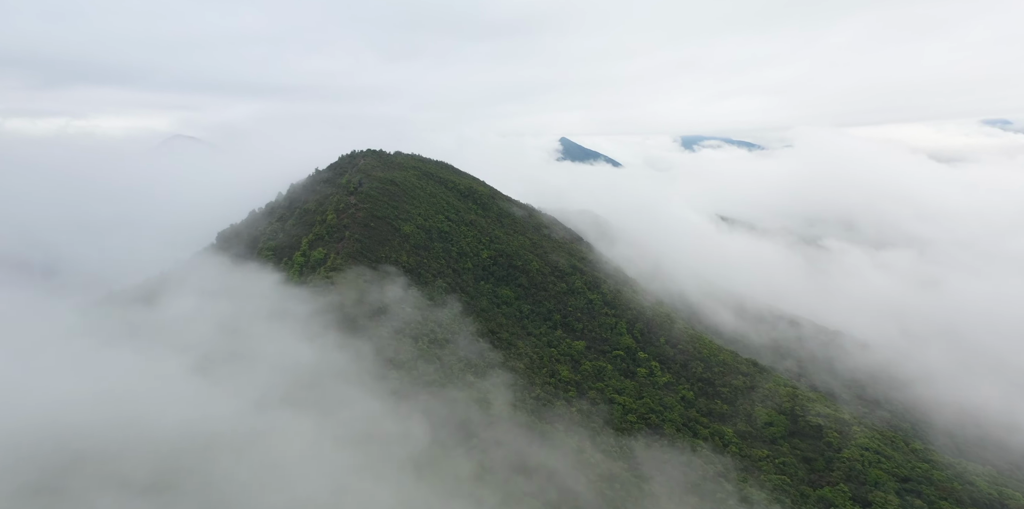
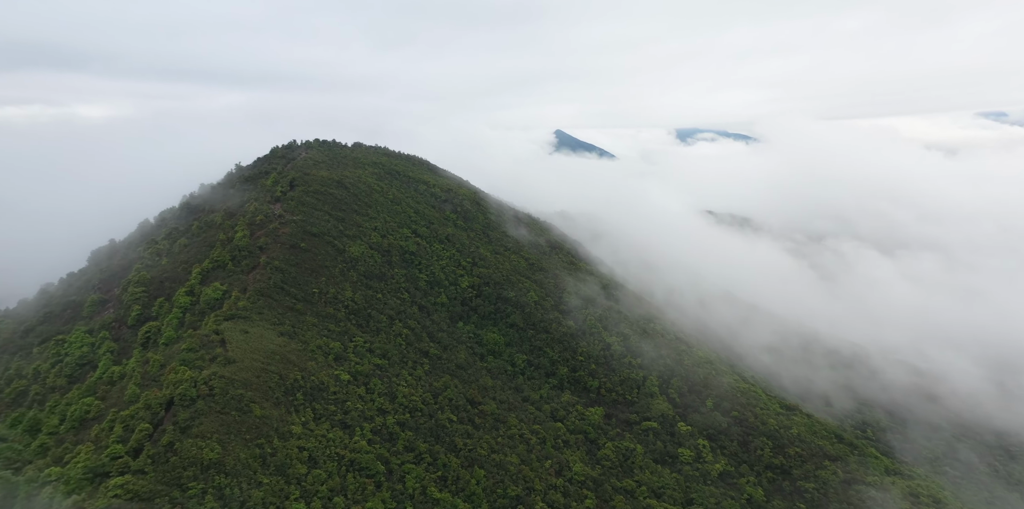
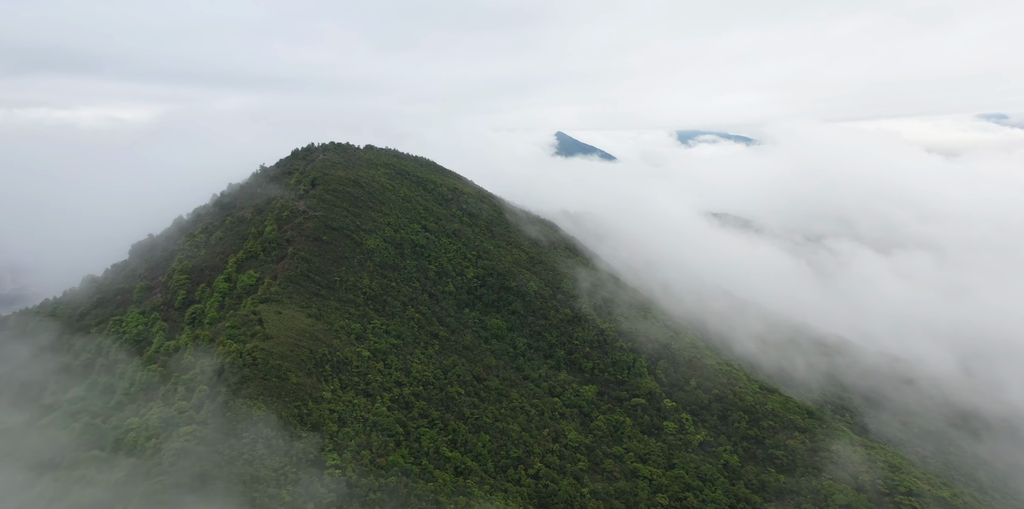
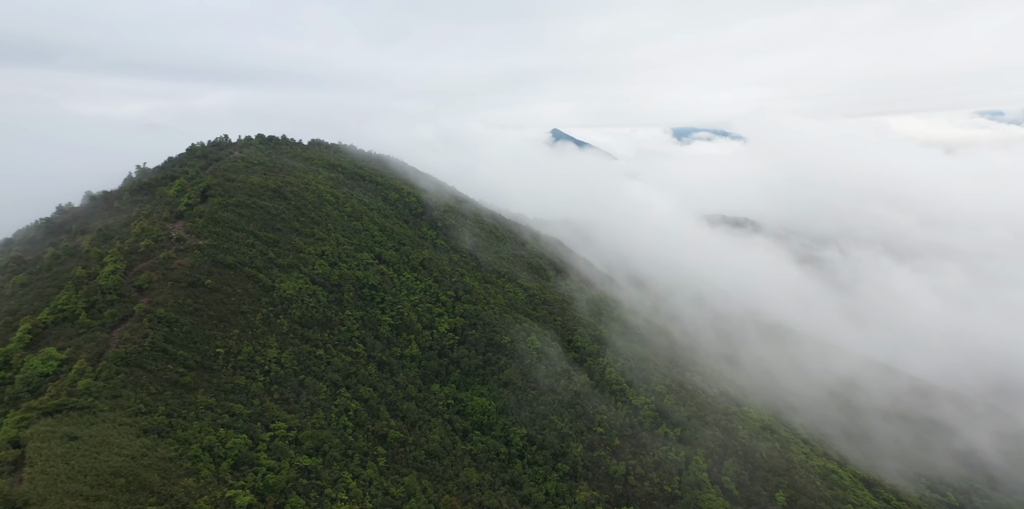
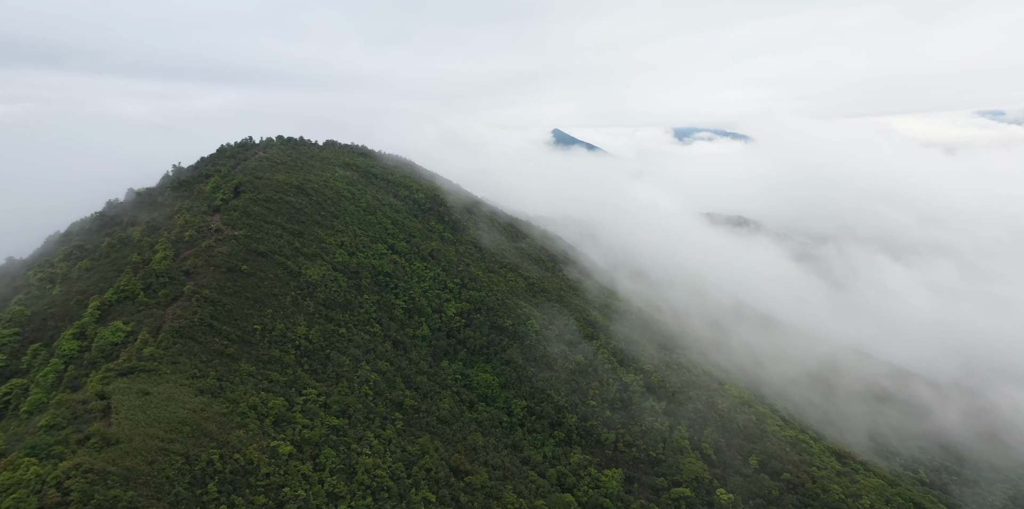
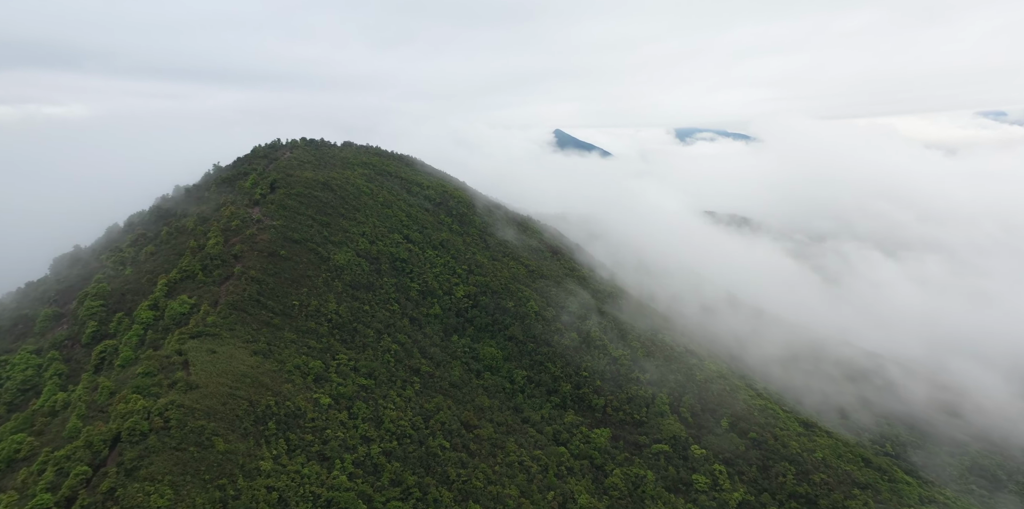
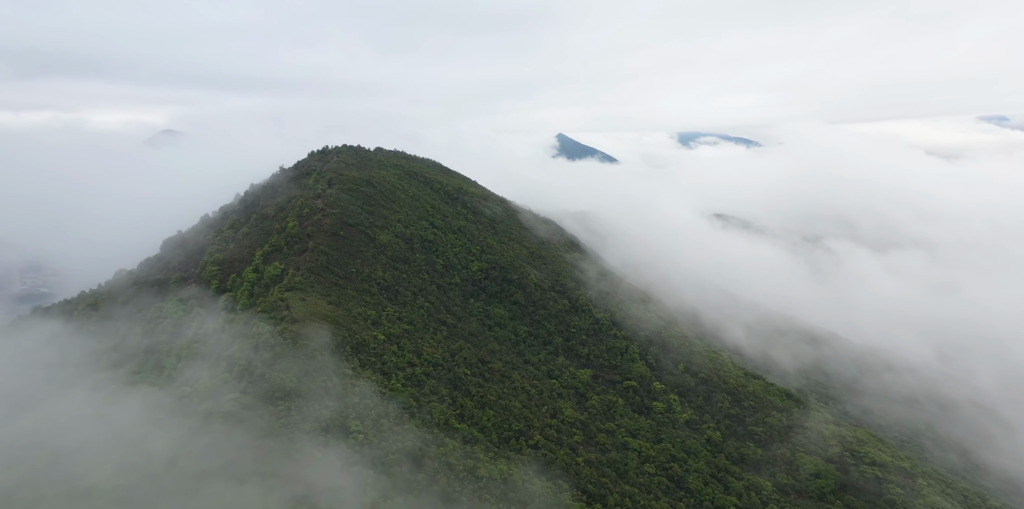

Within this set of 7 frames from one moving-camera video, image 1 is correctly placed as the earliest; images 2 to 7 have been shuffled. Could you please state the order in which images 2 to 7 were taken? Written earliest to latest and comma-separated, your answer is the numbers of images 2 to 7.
7, 3, 2, 6, 5, 4
